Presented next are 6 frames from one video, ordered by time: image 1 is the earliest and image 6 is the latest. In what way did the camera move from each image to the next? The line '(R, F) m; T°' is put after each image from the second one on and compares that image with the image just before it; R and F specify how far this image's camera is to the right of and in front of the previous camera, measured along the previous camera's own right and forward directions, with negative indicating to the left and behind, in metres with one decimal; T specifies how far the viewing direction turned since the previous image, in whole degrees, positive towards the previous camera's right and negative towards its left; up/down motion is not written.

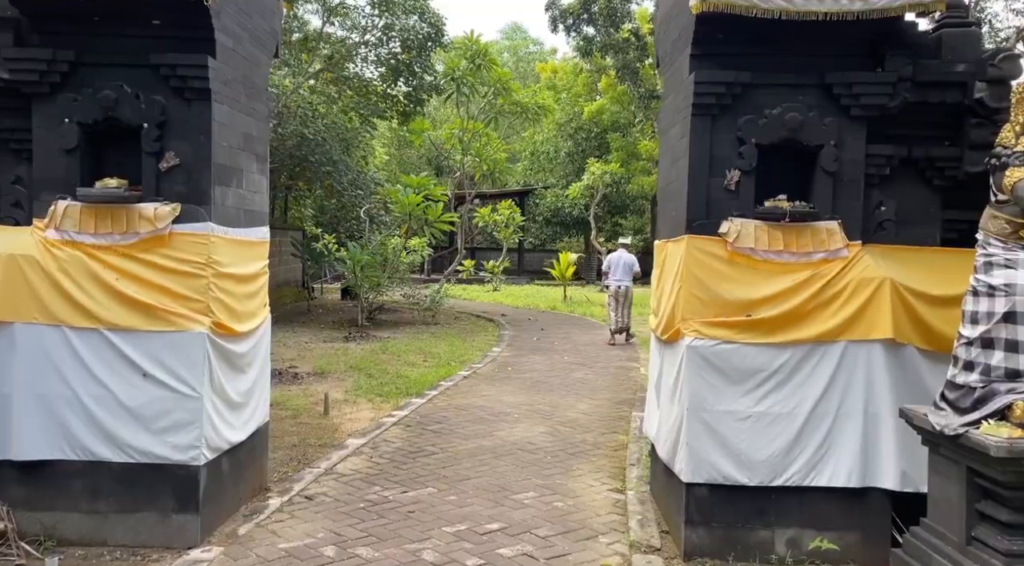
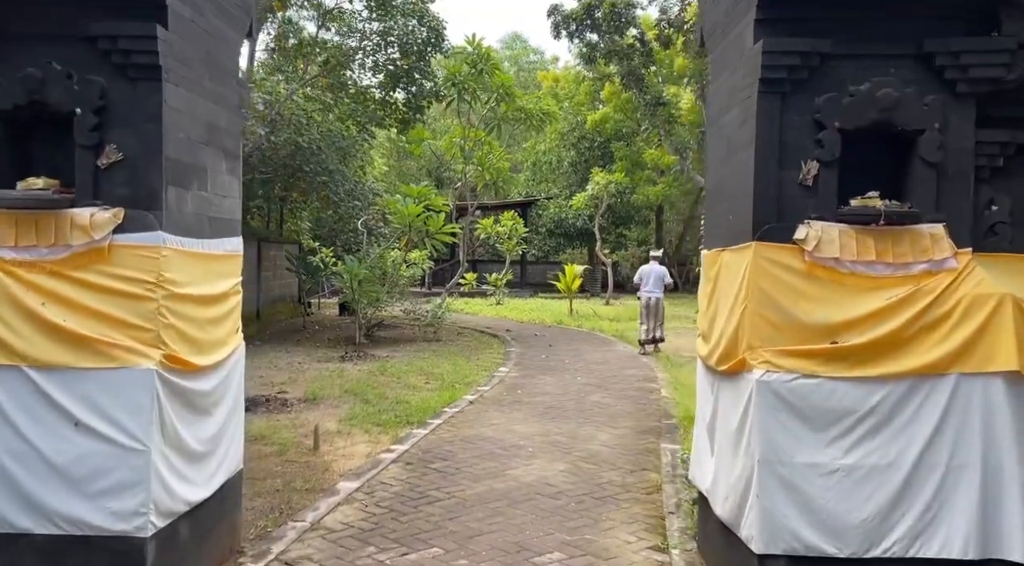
(-0.1, +0.8) m; 0°
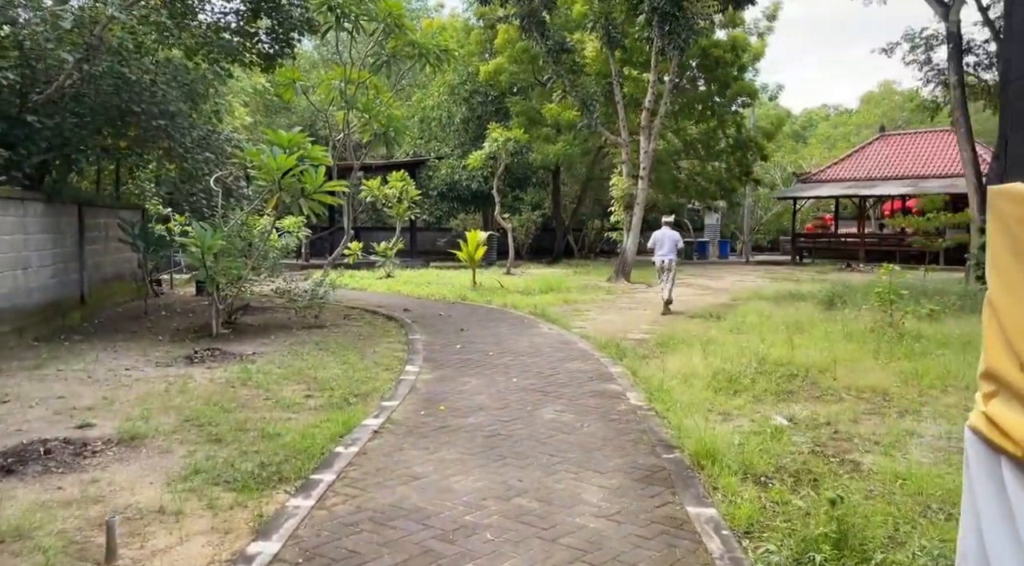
(-0.2, +2.5) m; +8°
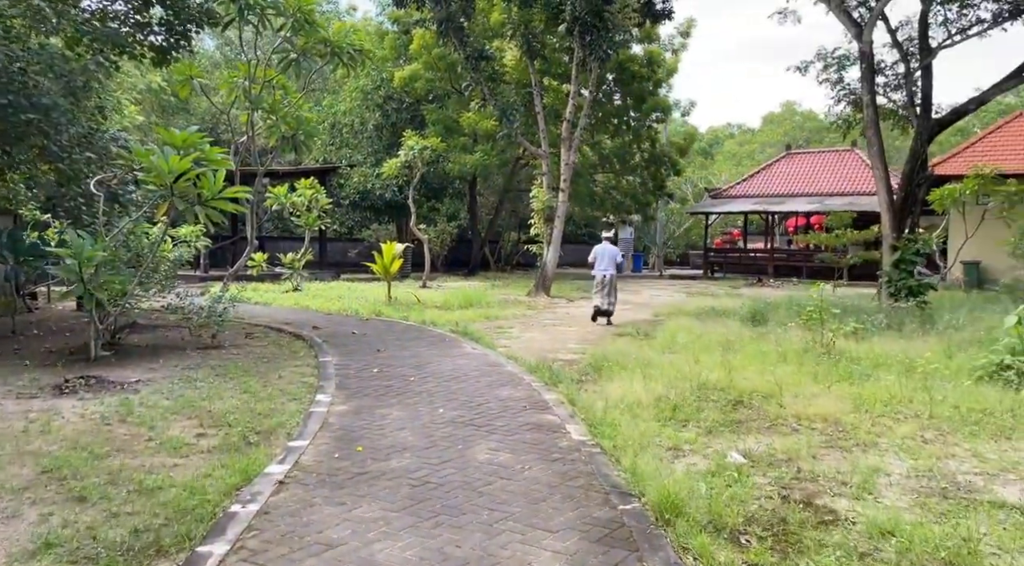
(-0.1, +0.8) m; +6°
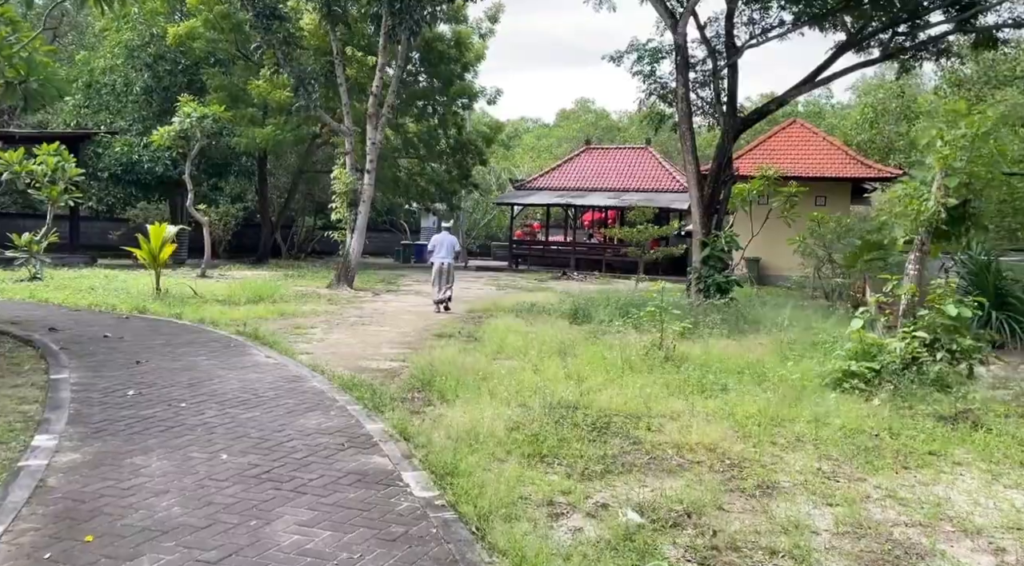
(-0.1, +1.7) m; +13°
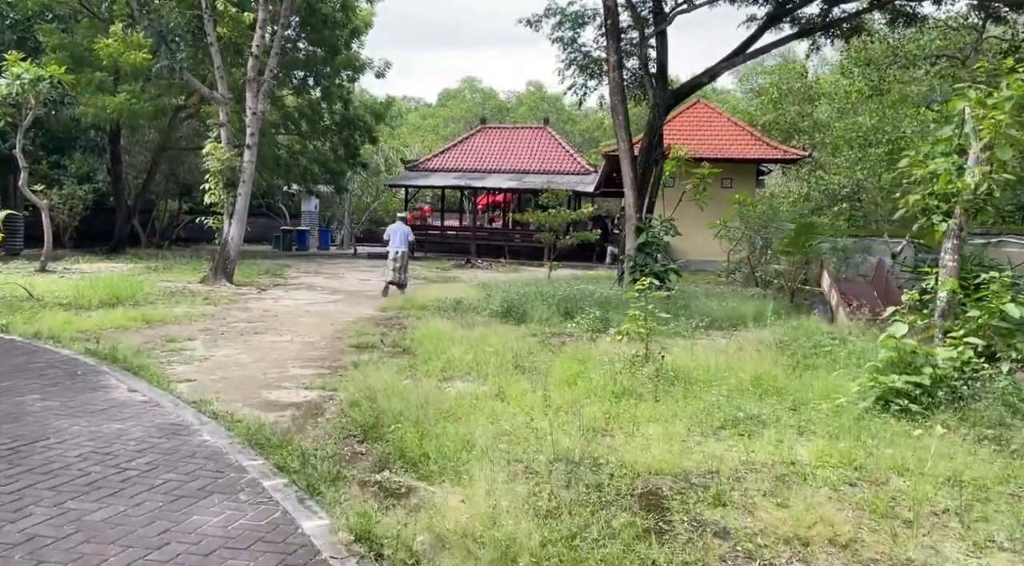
(-0.7, +2.2) m; +8°
